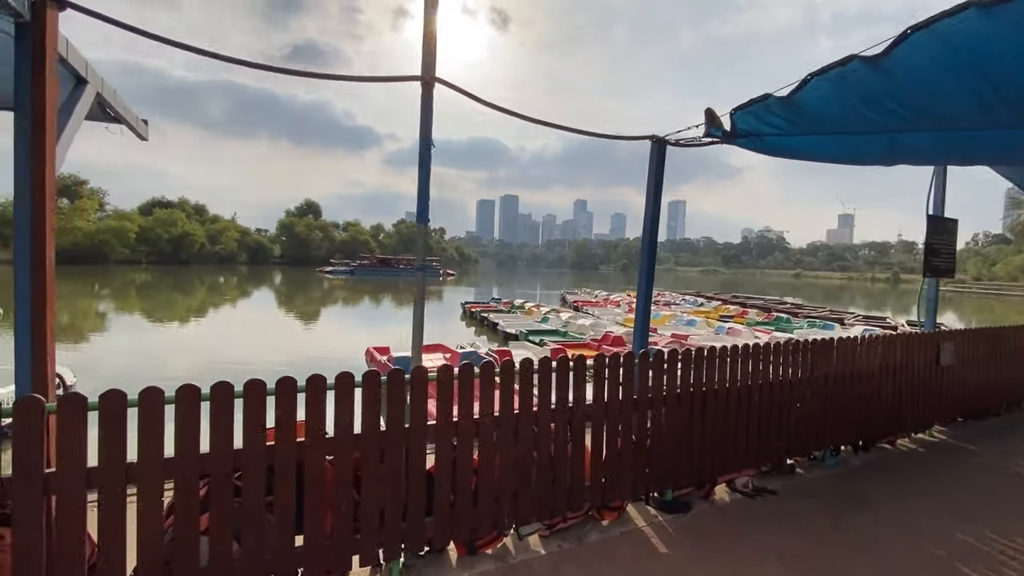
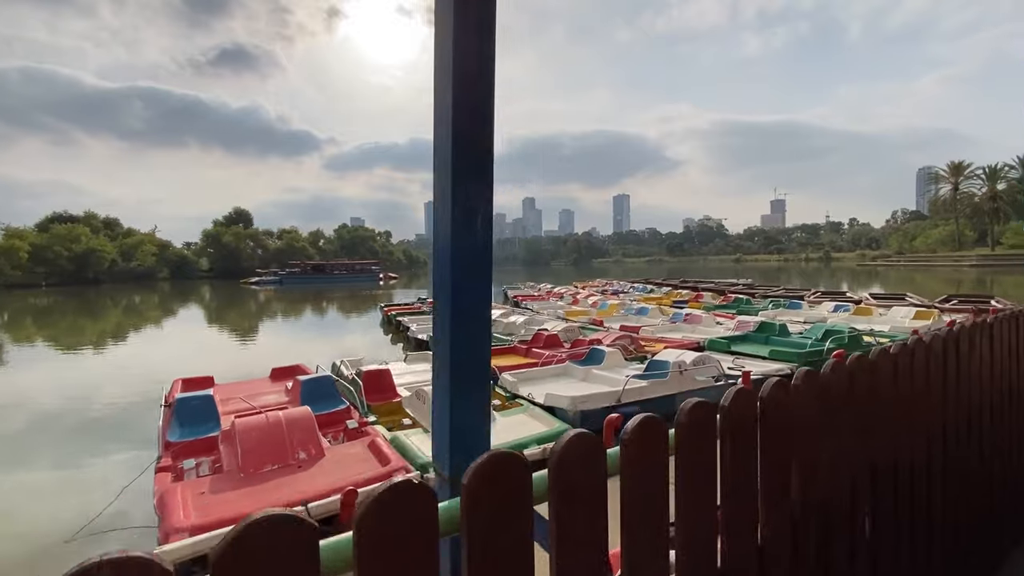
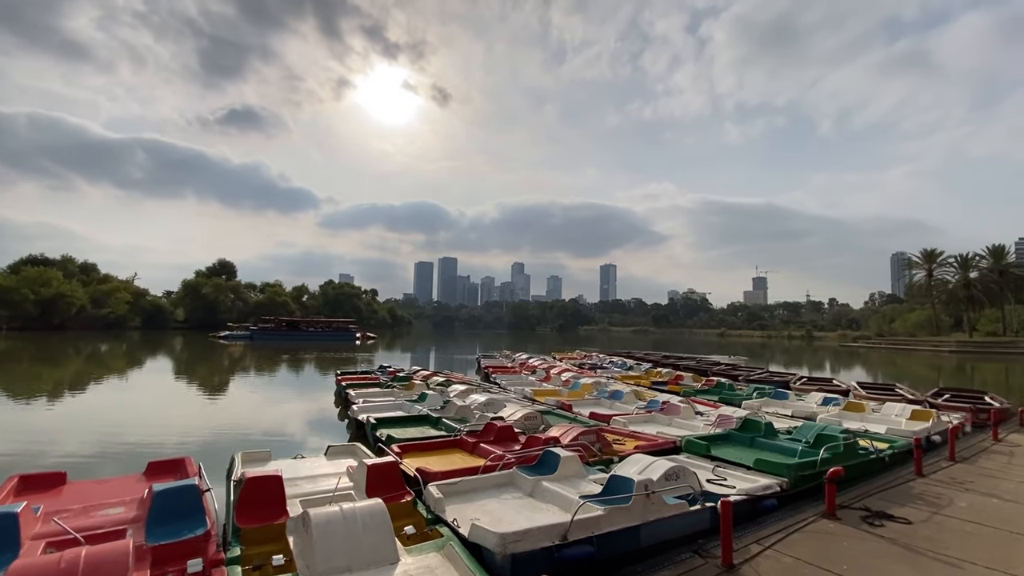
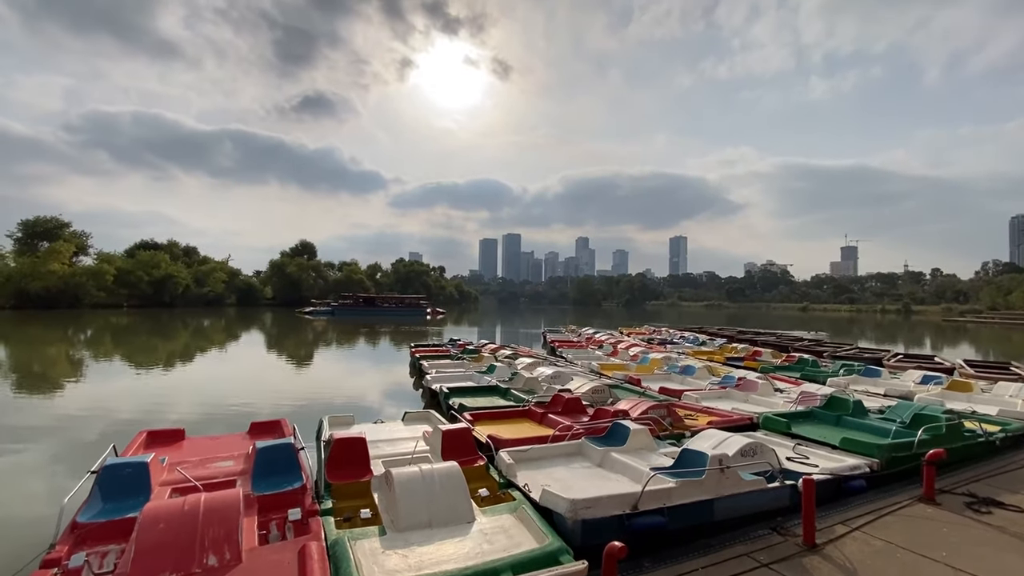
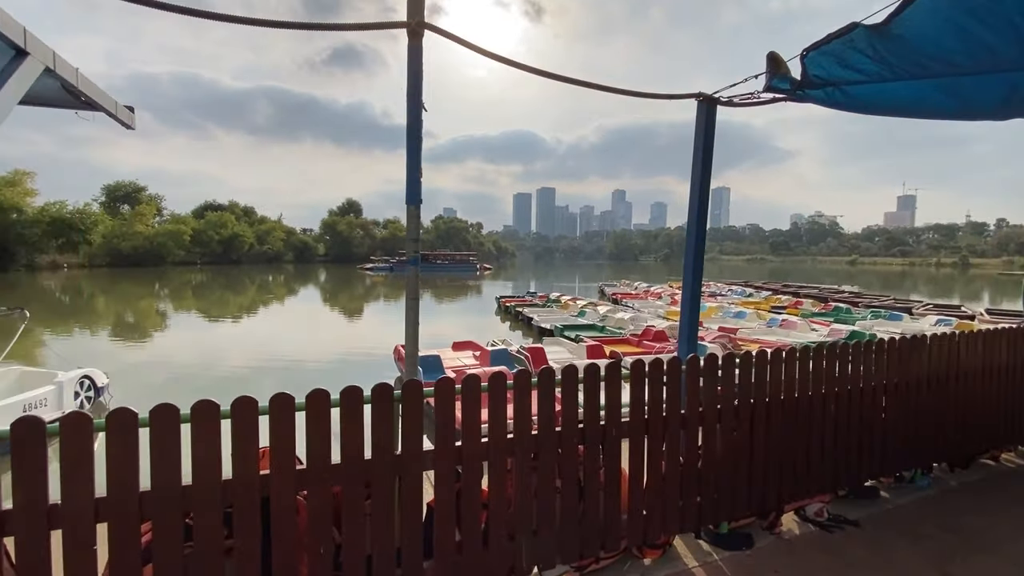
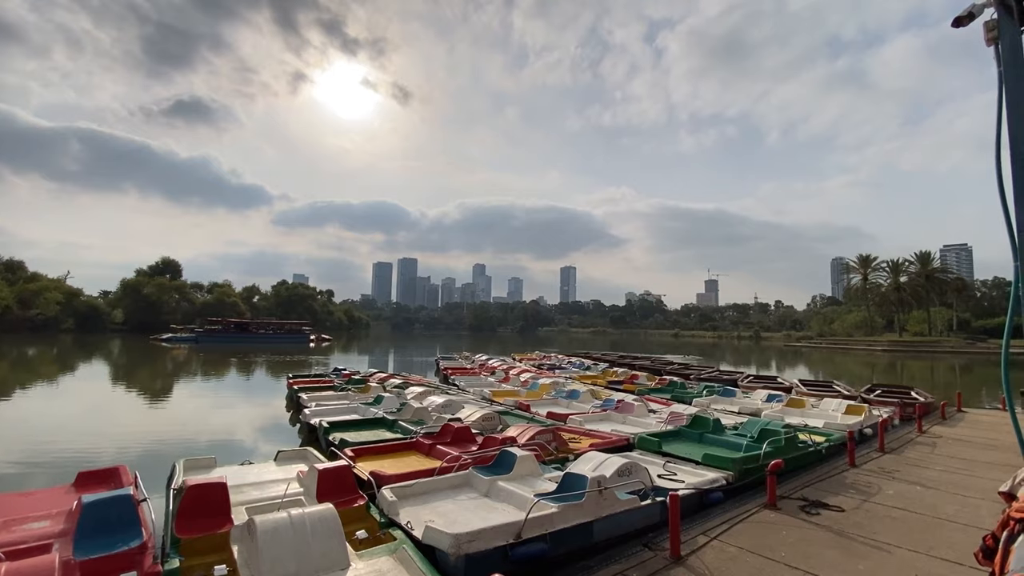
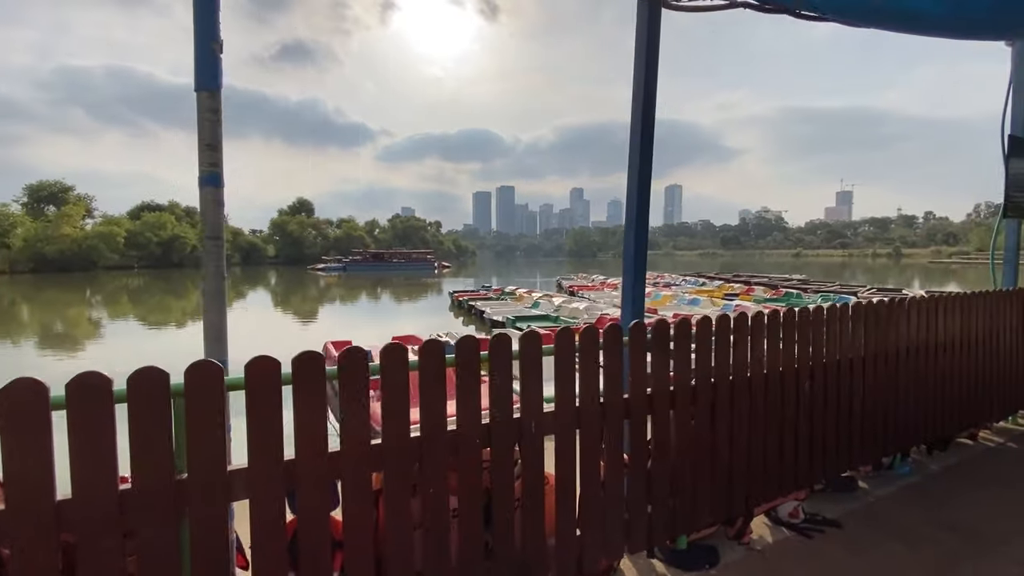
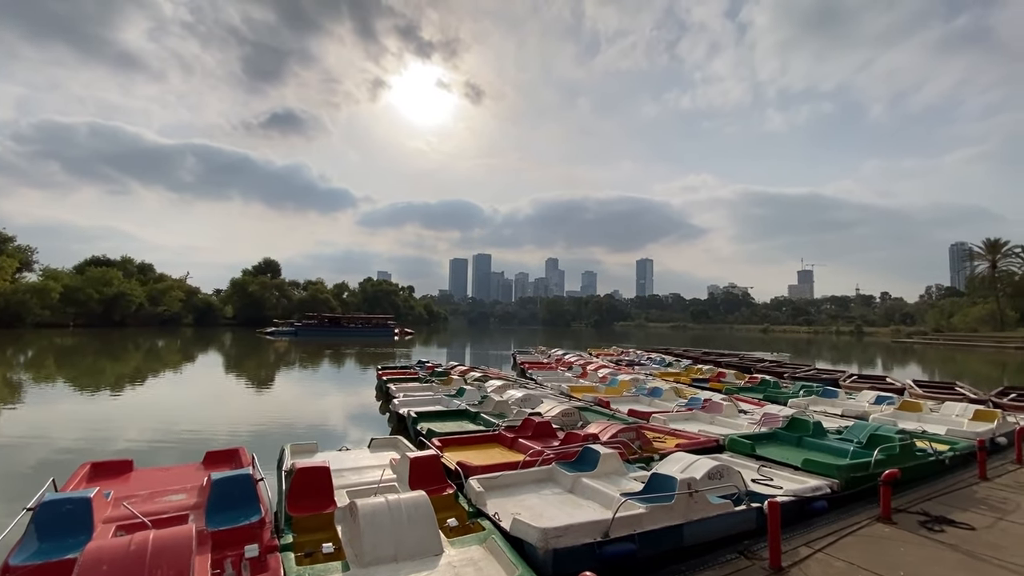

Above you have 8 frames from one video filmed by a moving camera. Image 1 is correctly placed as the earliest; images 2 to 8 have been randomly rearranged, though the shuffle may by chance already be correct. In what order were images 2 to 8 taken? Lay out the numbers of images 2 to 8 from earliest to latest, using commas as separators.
5, 7, 2, 4, 8, 3, 6
